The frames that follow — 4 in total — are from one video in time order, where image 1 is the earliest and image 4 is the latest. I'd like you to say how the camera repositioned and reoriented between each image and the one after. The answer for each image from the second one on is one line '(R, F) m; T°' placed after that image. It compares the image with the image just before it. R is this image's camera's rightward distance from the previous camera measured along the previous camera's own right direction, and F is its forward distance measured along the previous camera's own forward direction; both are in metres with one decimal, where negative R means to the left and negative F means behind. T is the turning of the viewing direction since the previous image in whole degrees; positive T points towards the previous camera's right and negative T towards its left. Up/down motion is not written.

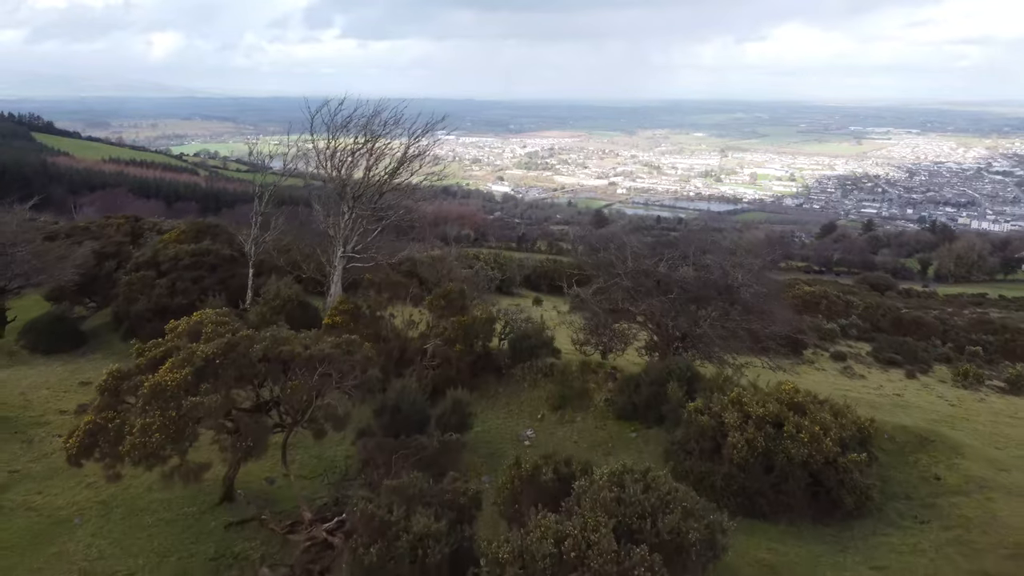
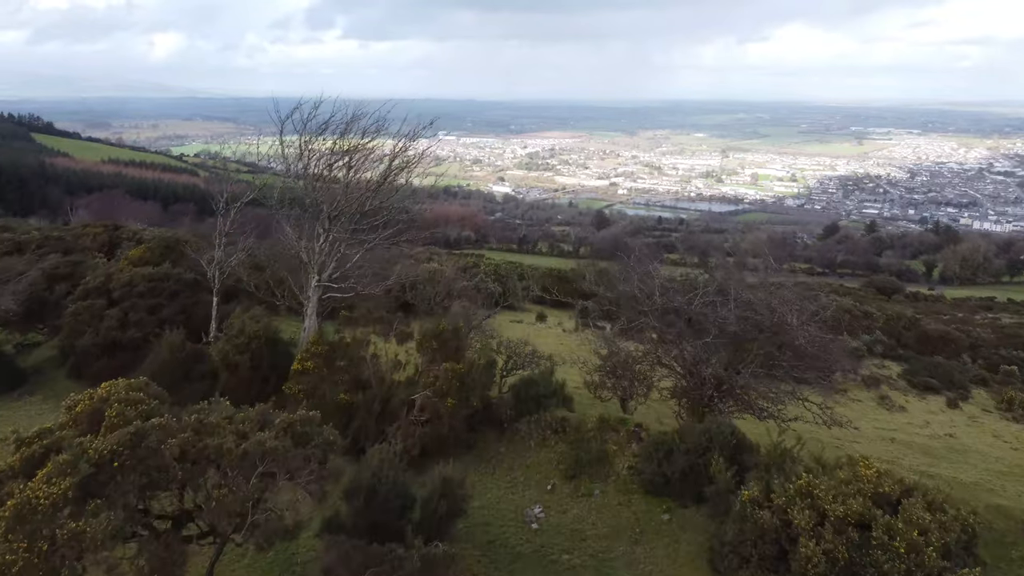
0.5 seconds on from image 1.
(0.0, +0.8) m; 0°
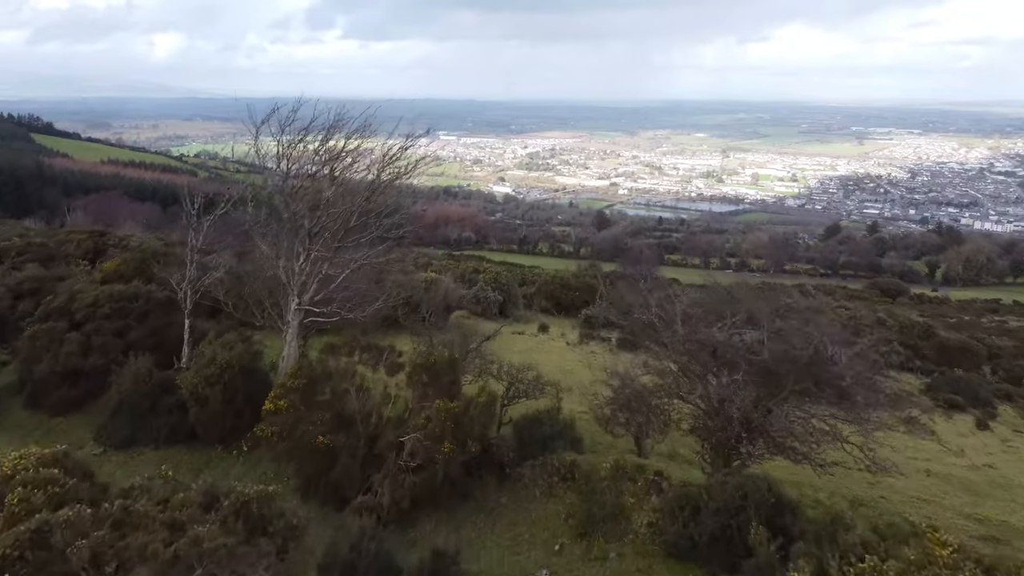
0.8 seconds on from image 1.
(0.0, +0.5) m; 0°
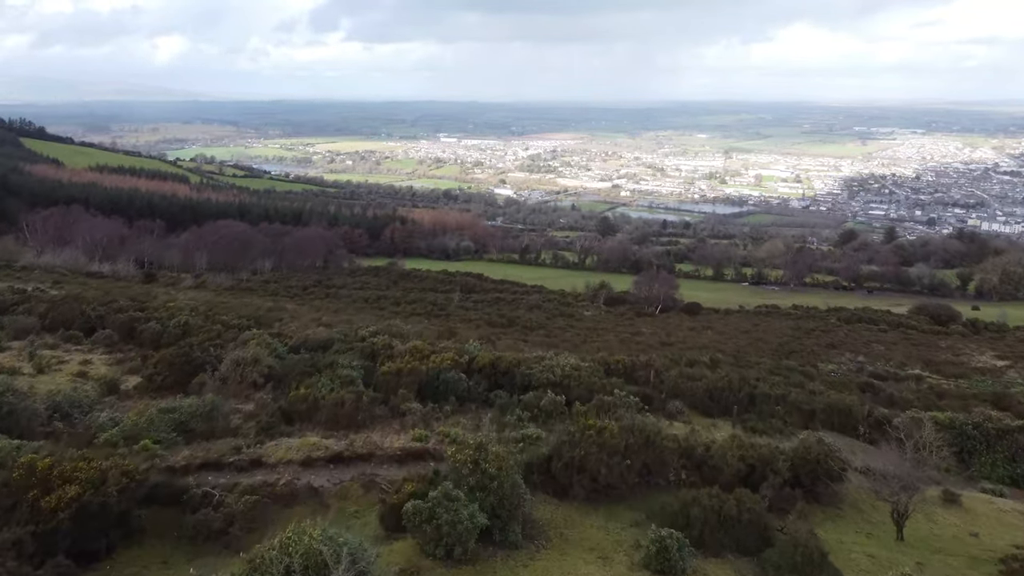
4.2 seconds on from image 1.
(0.0, +6.1) m; 0°
